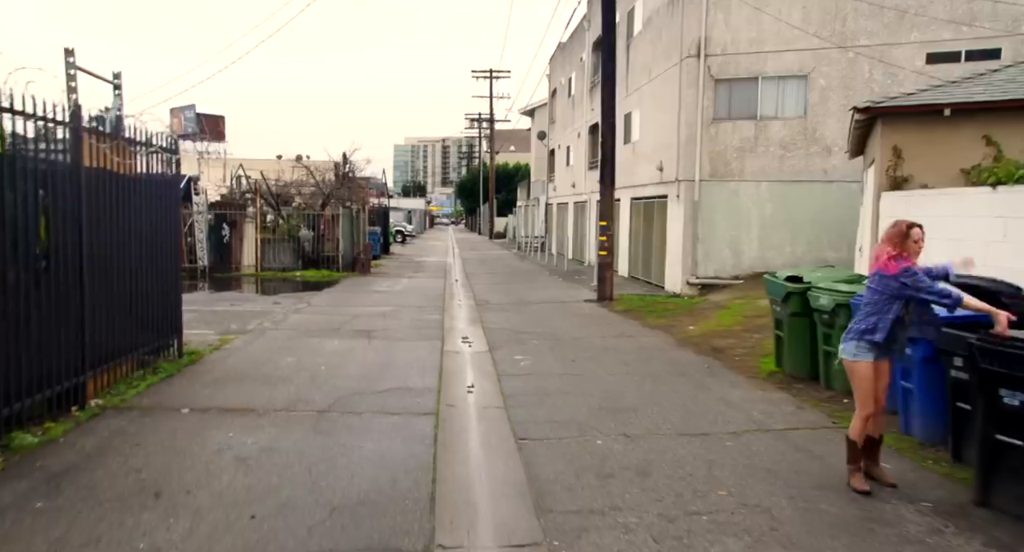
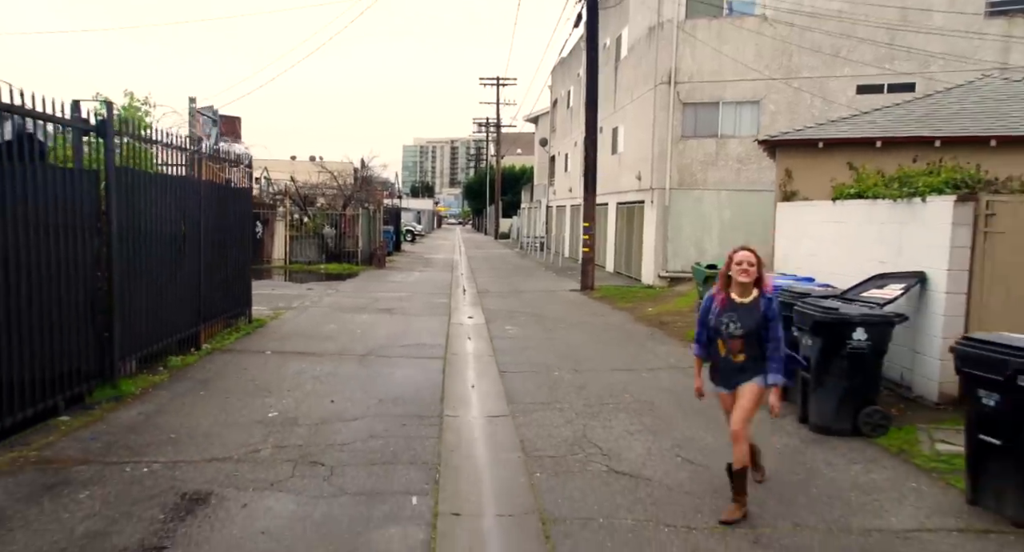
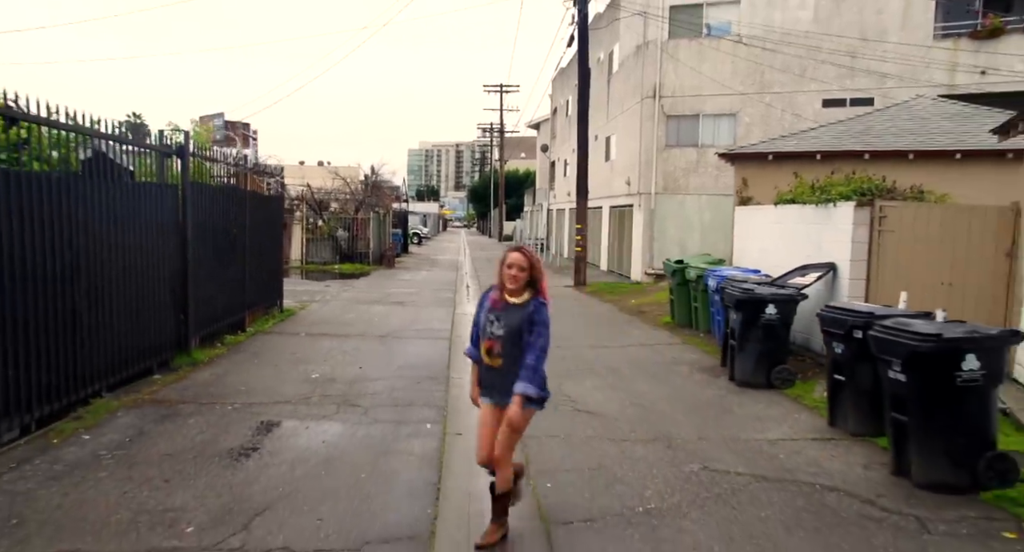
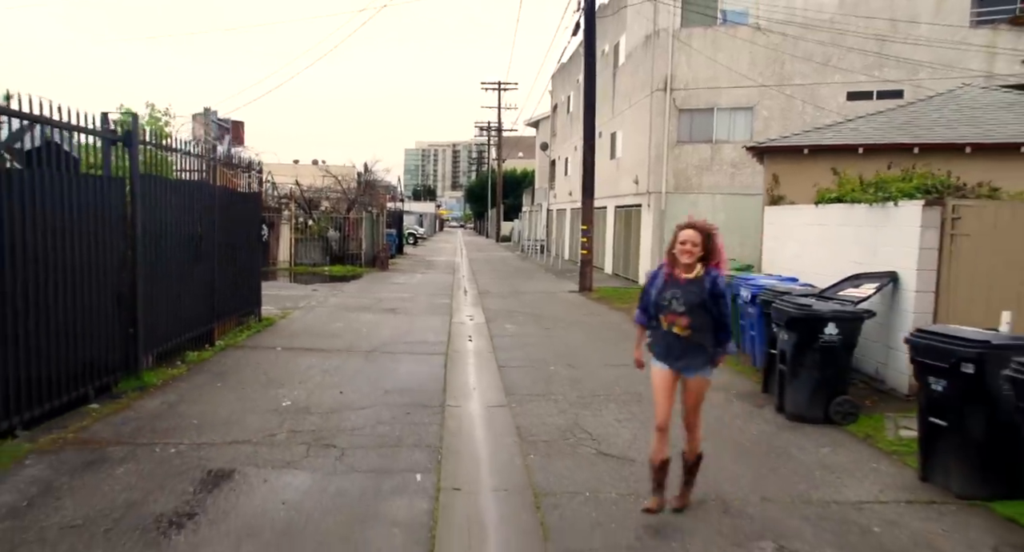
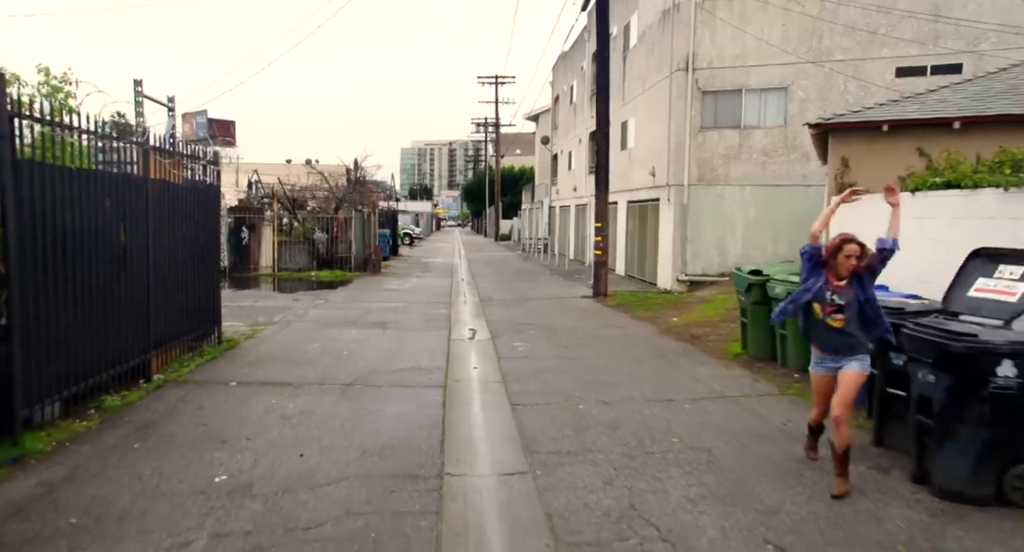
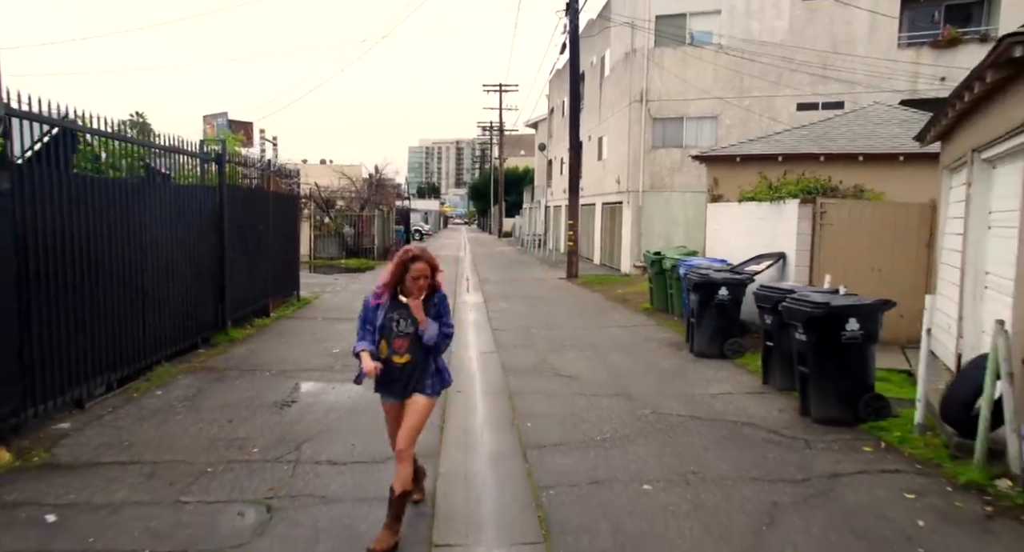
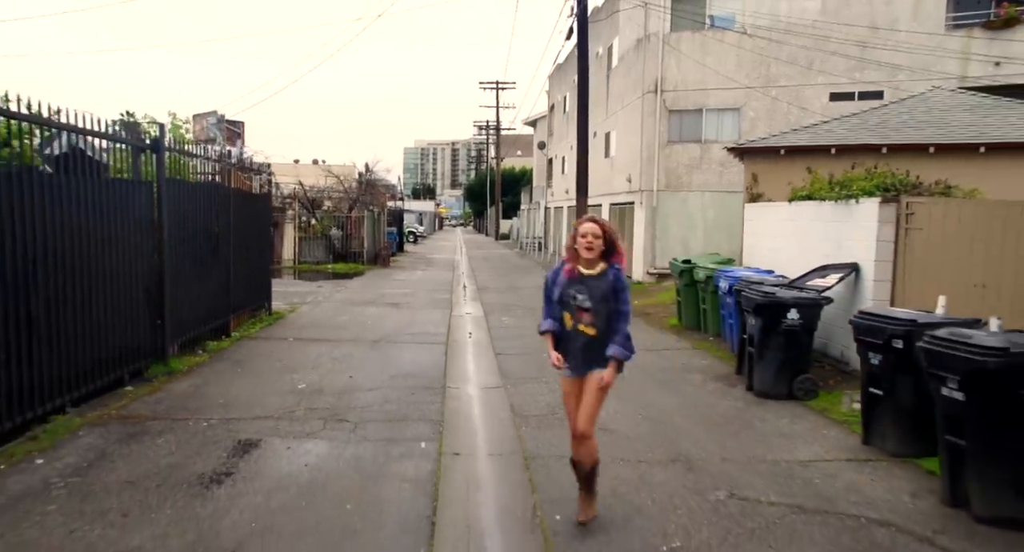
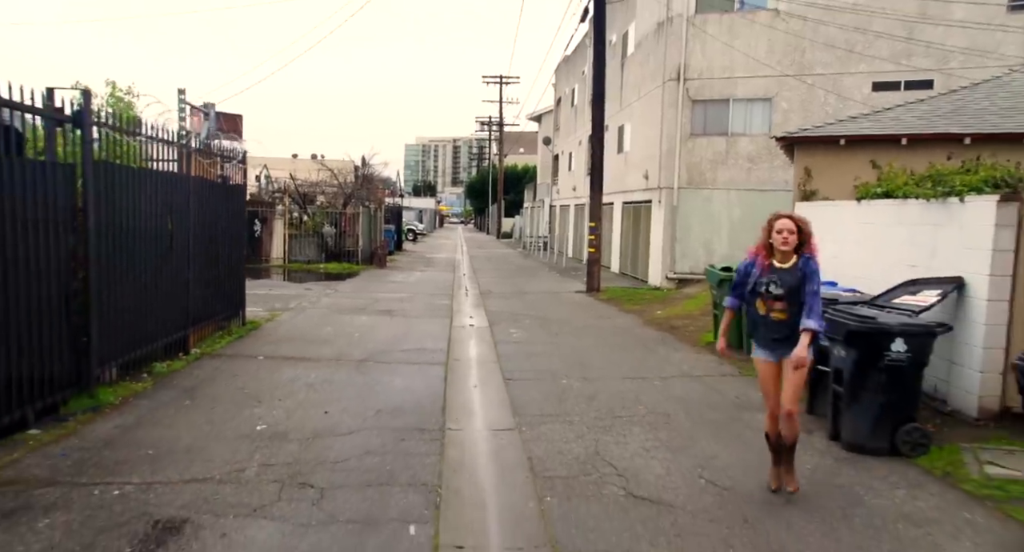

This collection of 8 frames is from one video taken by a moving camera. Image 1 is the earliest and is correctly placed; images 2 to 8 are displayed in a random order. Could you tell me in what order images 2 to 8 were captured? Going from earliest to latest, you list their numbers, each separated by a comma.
5, 8, 2, 4, 7, 3, 6
